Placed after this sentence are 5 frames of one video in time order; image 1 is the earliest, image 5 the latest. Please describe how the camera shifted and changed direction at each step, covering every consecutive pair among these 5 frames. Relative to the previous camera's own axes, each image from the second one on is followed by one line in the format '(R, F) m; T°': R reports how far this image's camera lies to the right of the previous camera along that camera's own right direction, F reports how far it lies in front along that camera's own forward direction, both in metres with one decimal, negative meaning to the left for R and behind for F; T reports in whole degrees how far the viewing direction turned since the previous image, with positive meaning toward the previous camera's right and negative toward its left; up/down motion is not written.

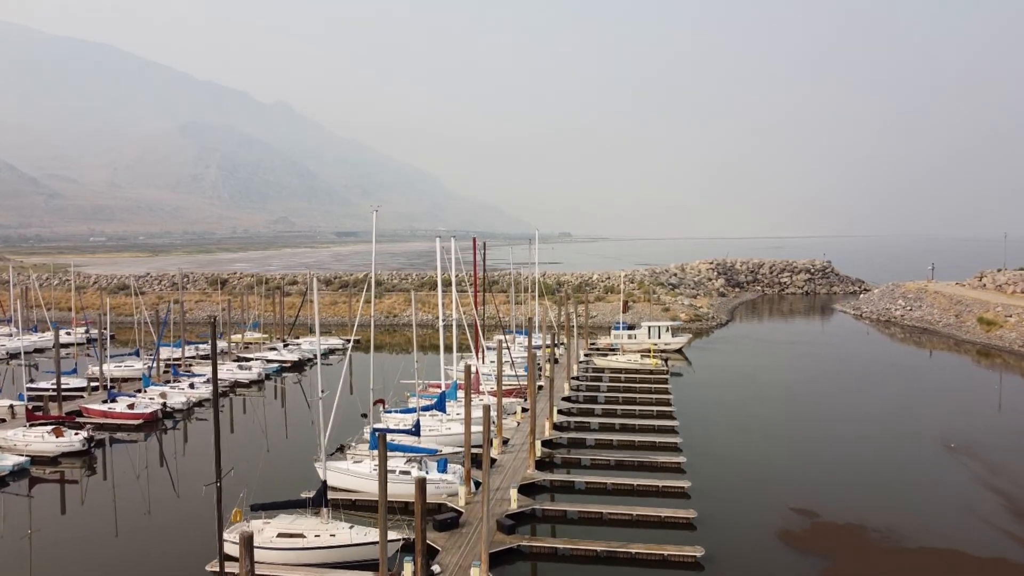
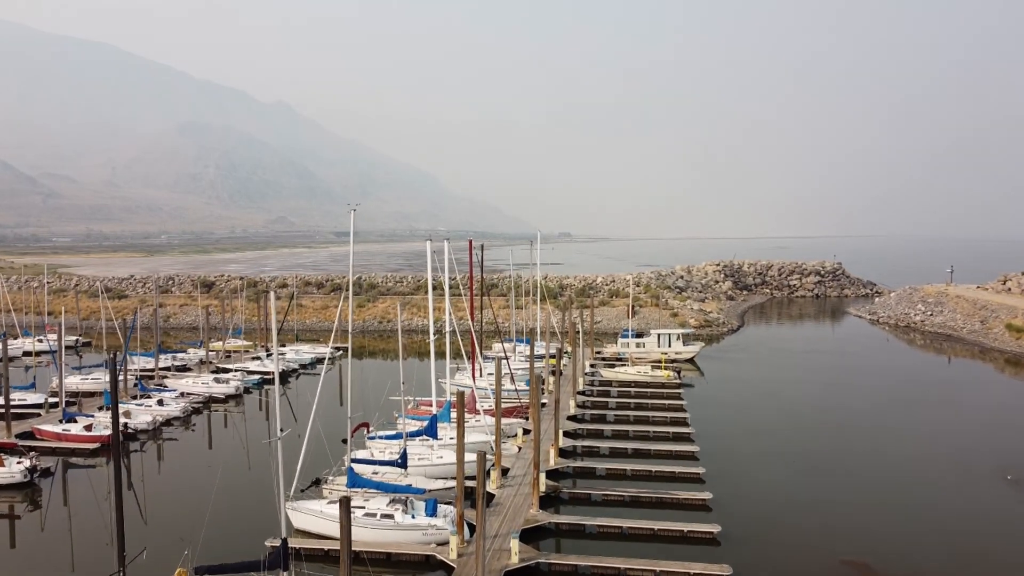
(0.0, +2.9) m; 0°
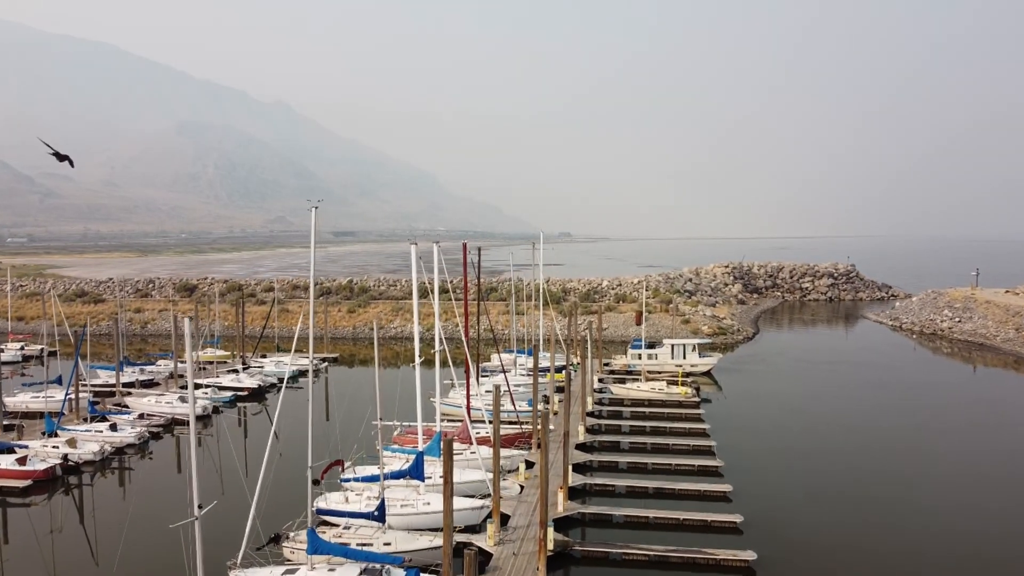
(0.0, +3.5) m; 0°
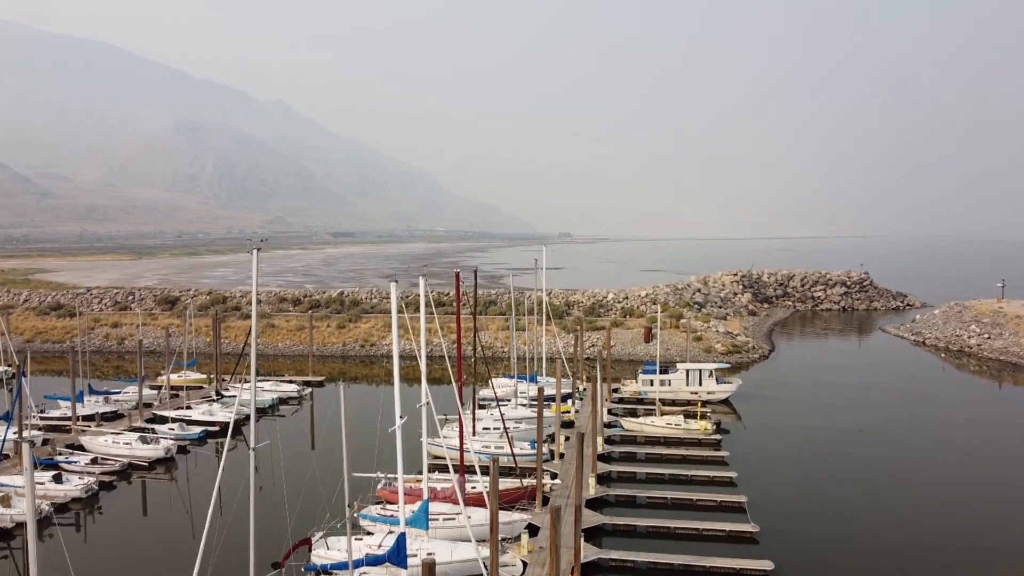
(-0.1, +3.2) m; 0°
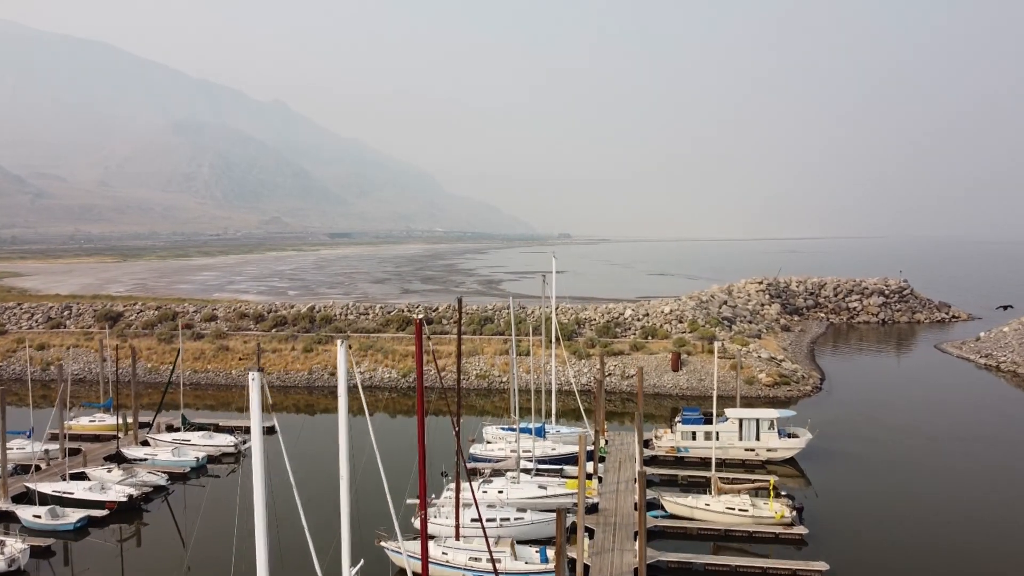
(-0.1, +8.1) m; 0°
